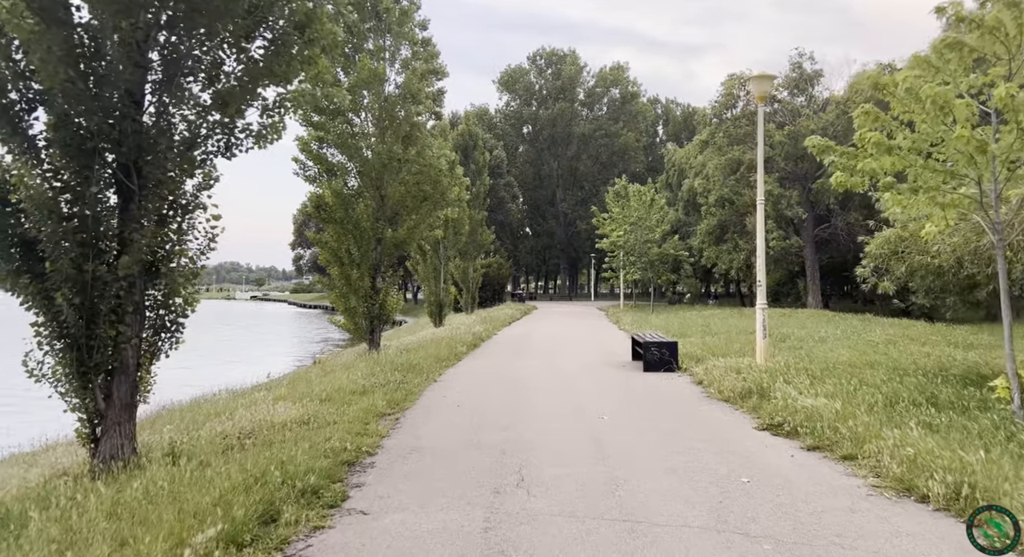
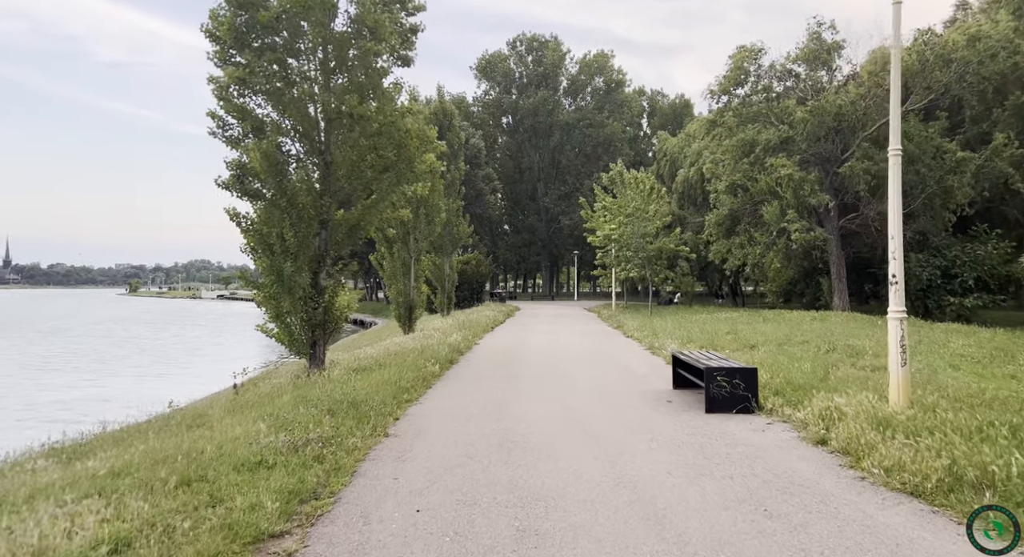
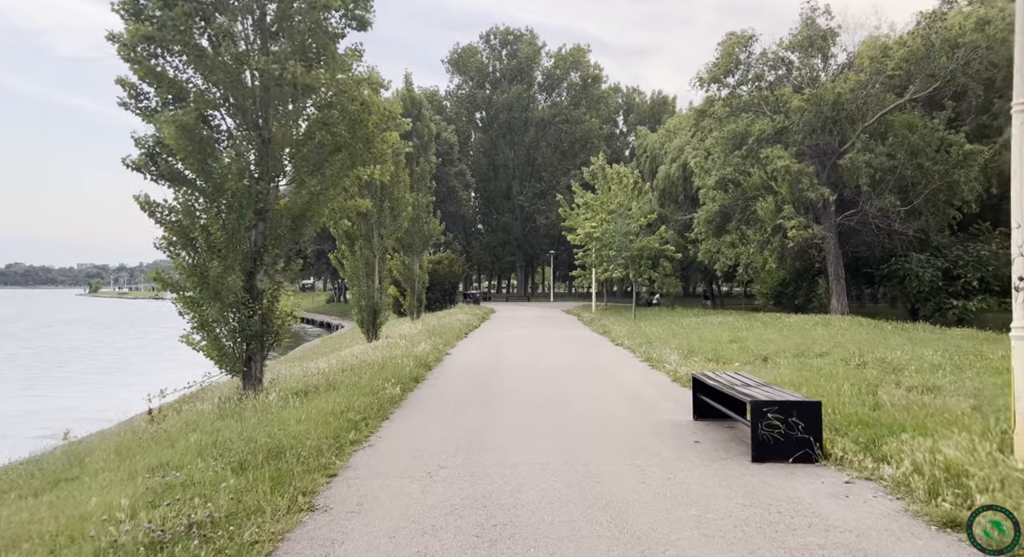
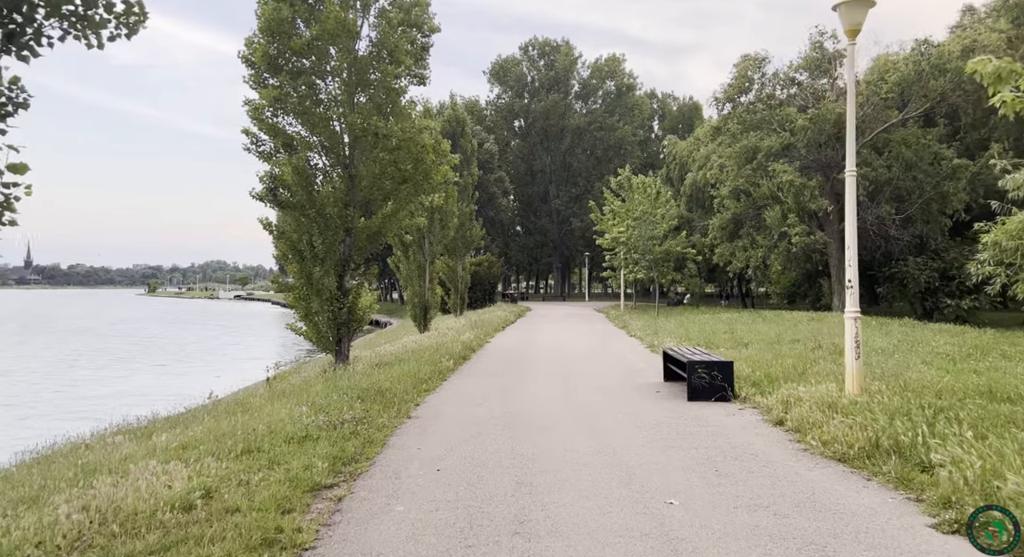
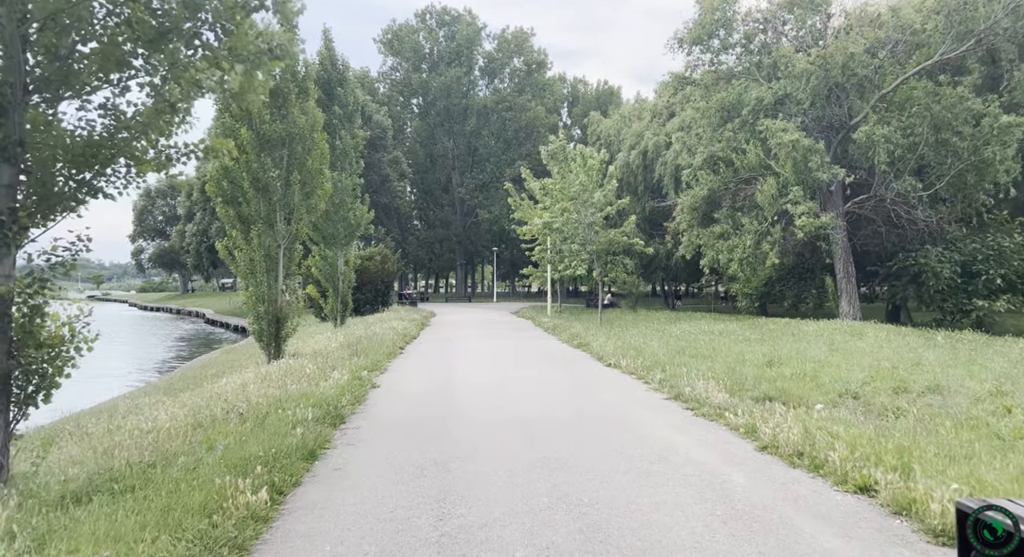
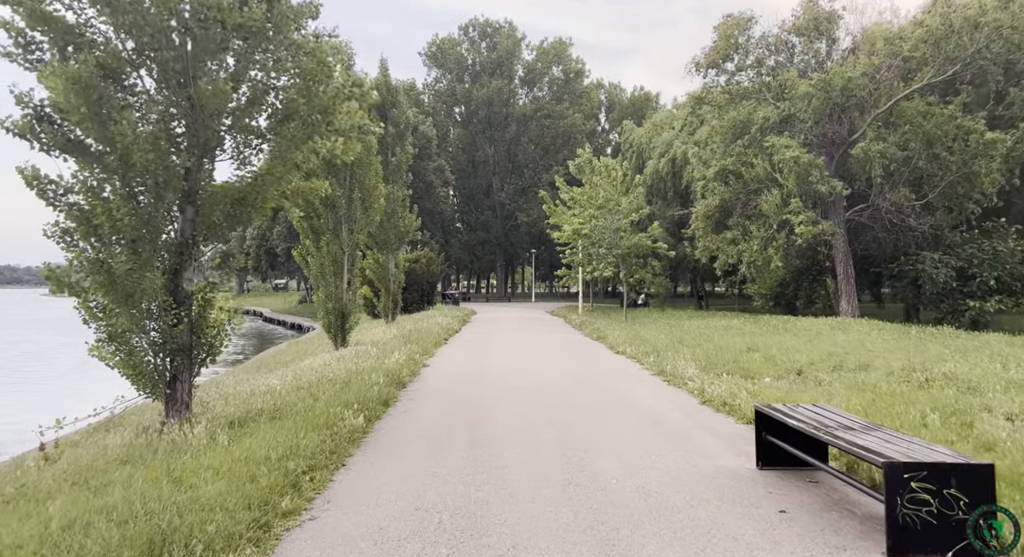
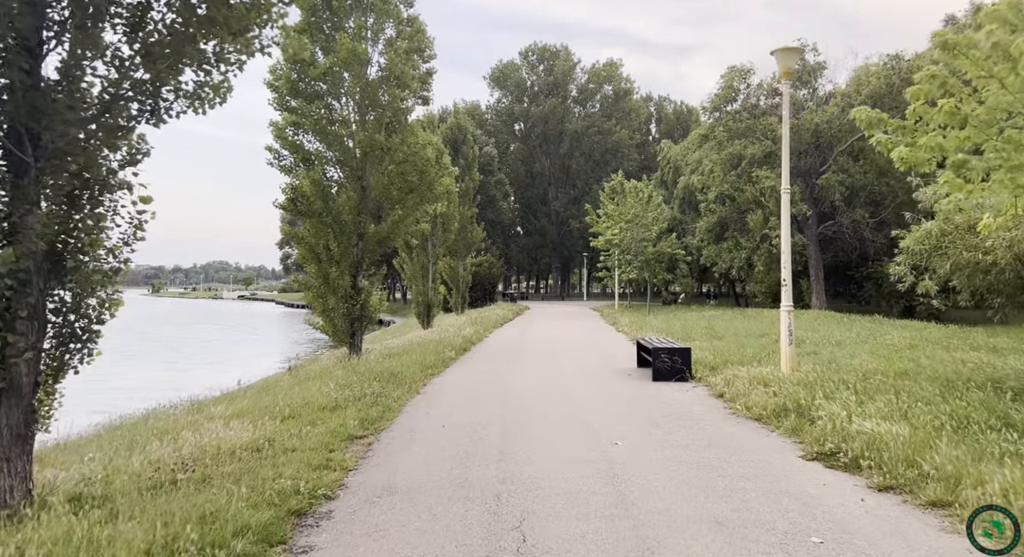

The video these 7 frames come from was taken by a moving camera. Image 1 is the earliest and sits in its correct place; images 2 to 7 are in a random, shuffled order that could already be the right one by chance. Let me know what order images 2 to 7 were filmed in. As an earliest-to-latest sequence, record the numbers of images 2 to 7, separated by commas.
7, 4, 2, 3, 6, 5
